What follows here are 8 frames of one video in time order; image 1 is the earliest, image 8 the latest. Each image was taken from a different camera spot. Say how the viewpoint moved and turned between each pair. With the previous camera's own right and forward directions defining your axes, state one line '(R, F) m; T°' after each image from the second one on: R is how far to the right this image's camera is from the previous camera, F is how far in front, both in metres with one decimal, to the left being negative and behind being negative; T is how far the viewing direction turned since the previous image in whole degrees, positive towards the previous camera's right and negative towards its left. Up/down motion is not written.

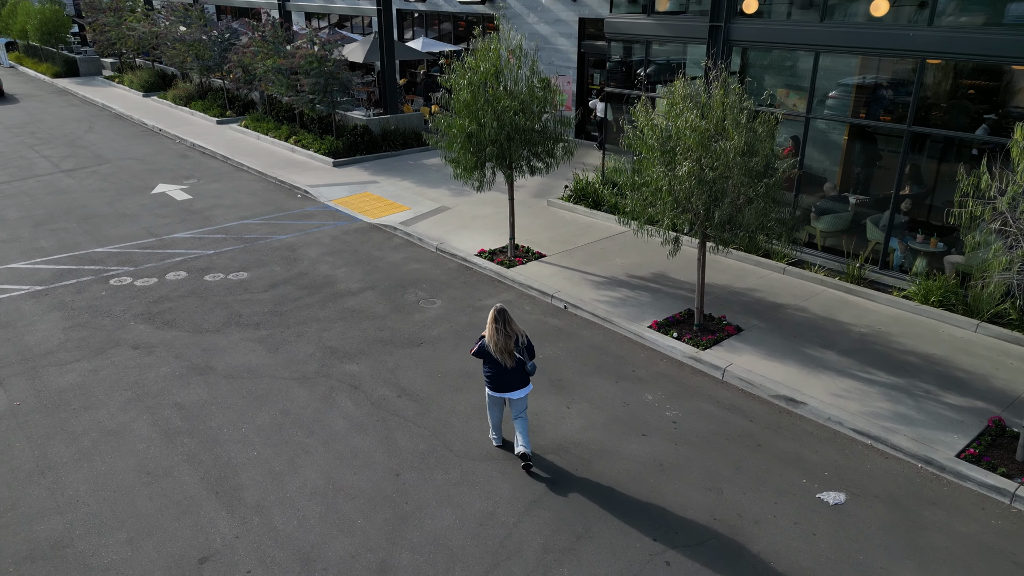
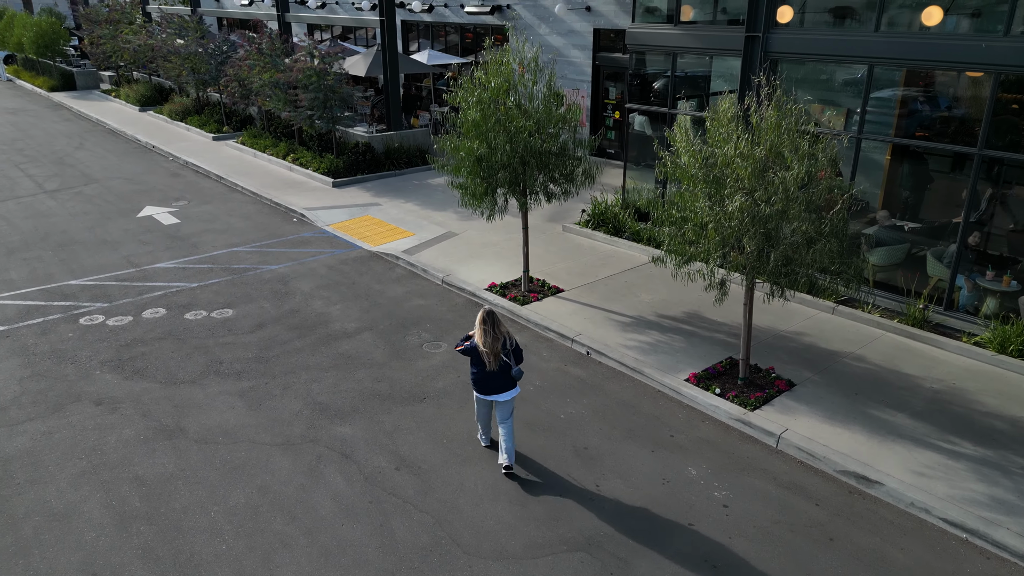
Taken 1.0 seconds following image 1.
(-0.1, +1.2) m; 0°
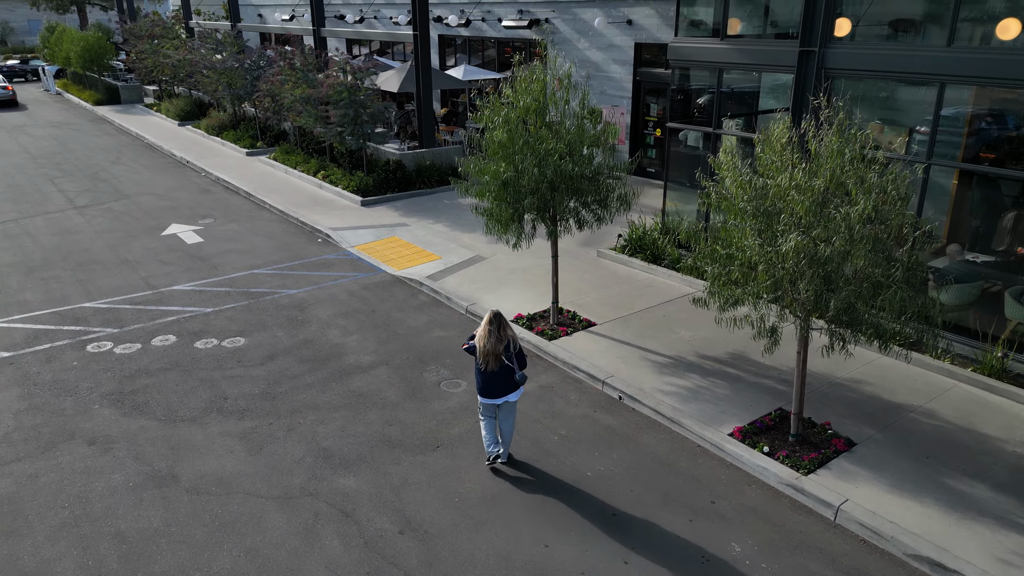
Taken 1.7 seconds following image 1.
(+0.2, +0.8) m; -3°
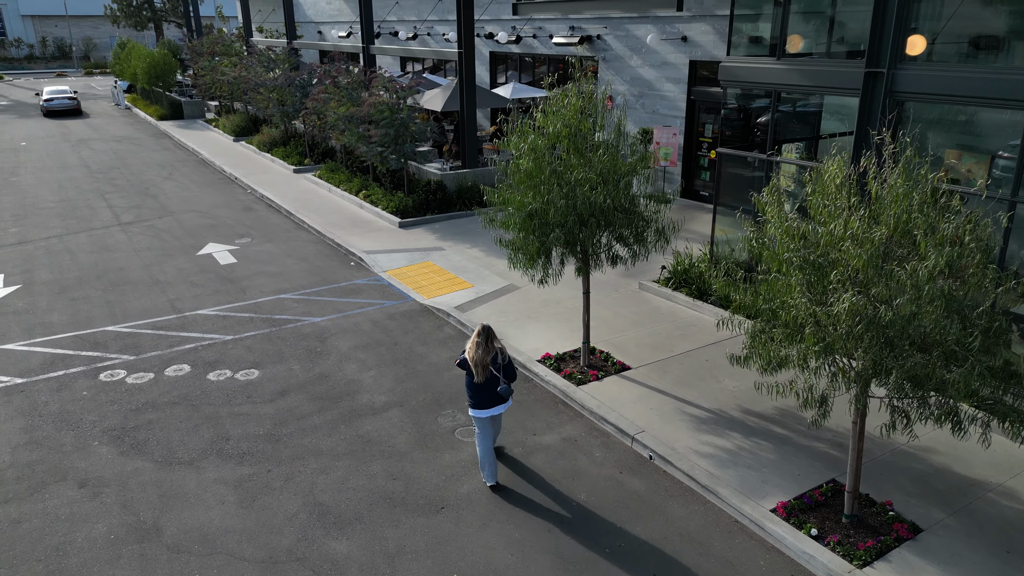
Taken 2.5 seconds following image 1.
(+0.4, +0.7) m; -5°
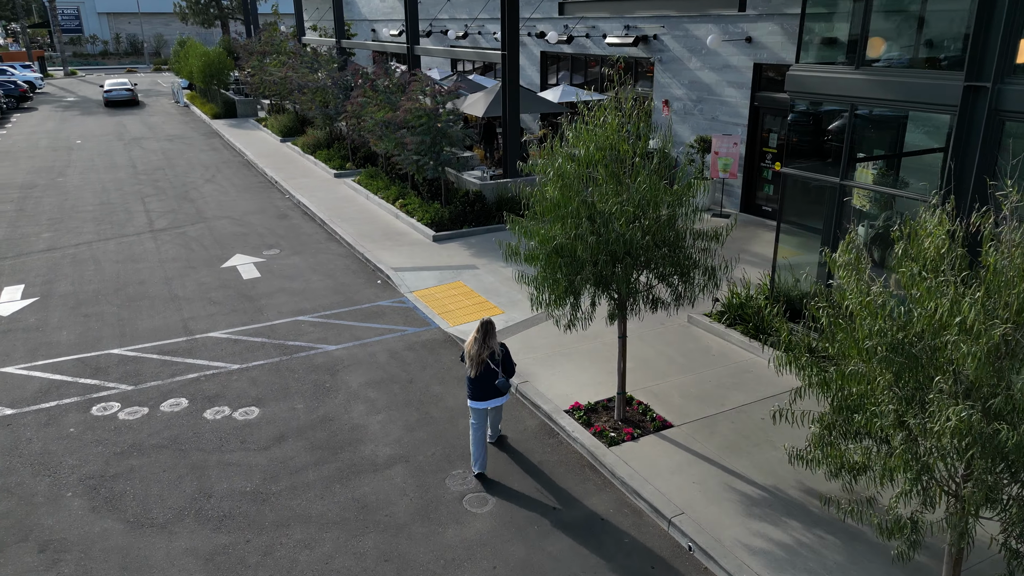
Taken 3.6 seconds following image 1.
(+0.3, +1.1) m; -4°
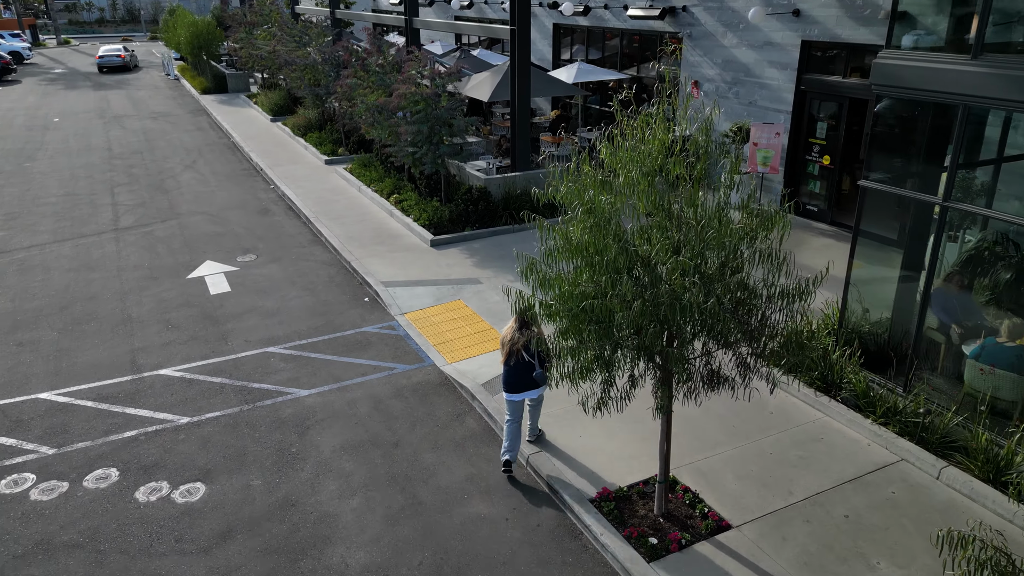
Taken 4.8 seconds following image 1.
(0.0, +1.9) m; -1°
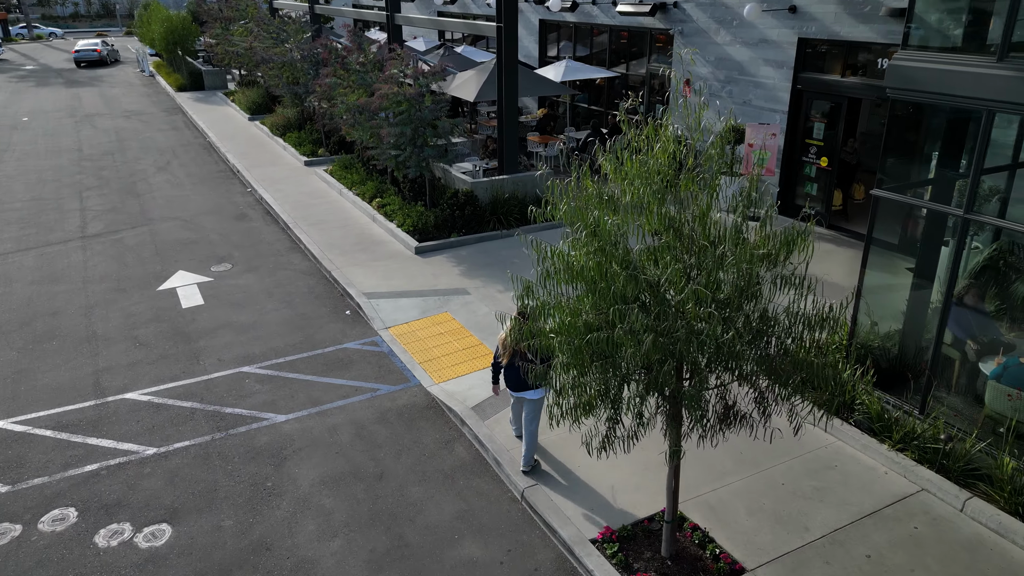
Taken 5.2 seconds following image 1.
(-0.1, +0.5) m; +1°
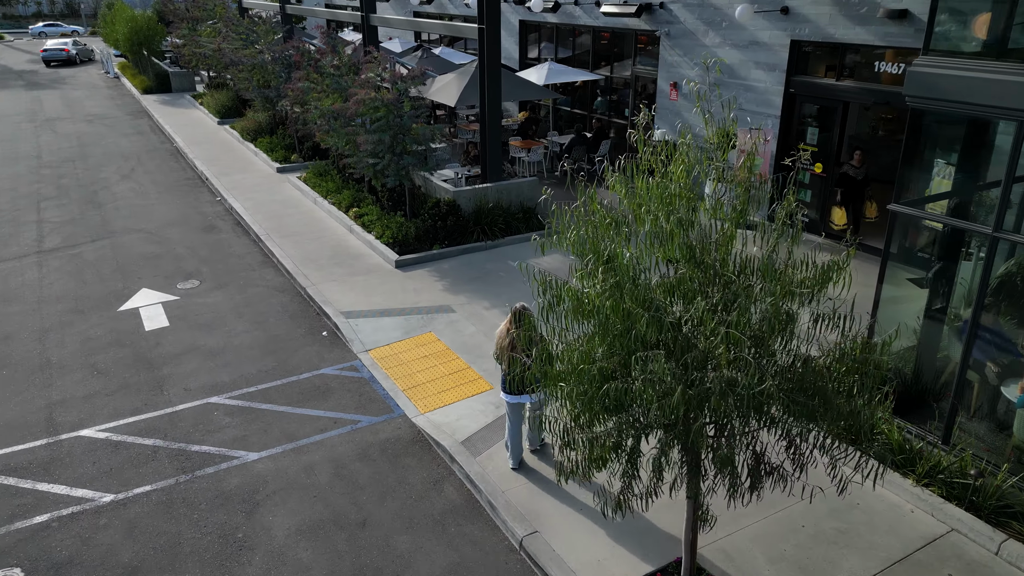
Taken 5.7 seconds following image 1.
(-0.2, +0.6) m; +2°
